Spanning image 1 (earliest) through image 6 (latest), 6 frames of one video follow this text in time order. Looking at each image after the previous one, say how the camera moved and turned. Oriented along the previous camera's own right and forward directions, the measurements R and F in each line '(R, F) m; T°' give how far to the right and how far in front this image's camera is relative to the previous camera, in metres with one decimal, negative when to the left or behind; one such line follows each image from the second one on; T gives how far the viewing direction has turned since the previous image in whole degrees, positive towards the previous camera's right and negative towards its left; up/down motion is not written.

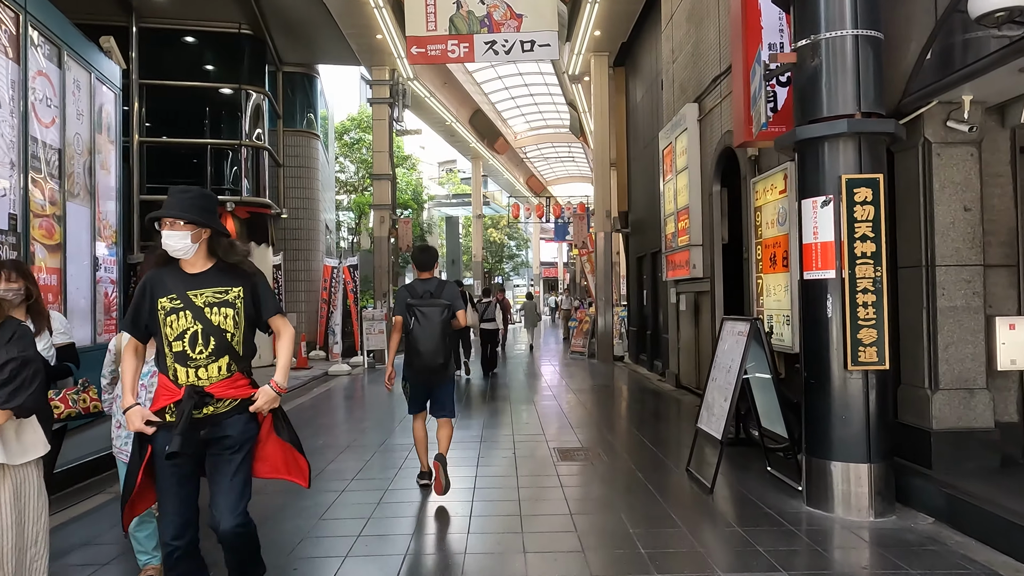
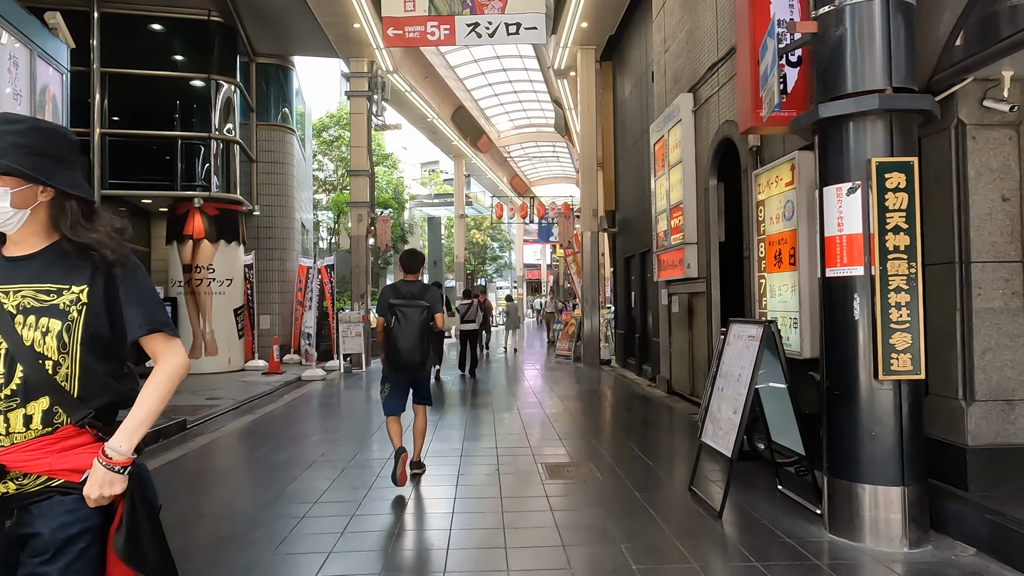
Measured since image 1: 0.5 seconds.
(0.0, +0.5) m; +1°
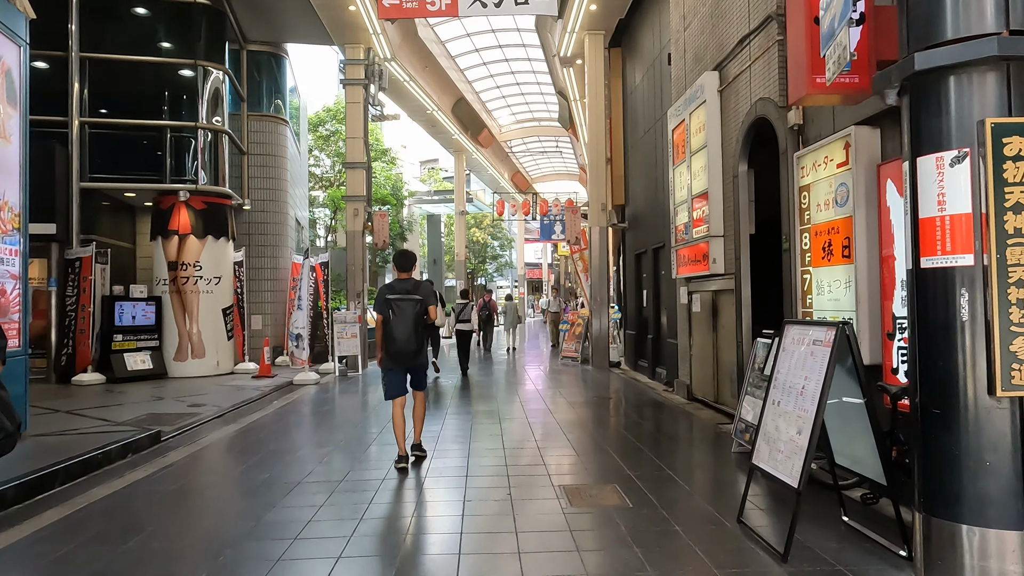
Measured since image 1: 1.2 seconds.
(-0.1, +0.7) m; 0°
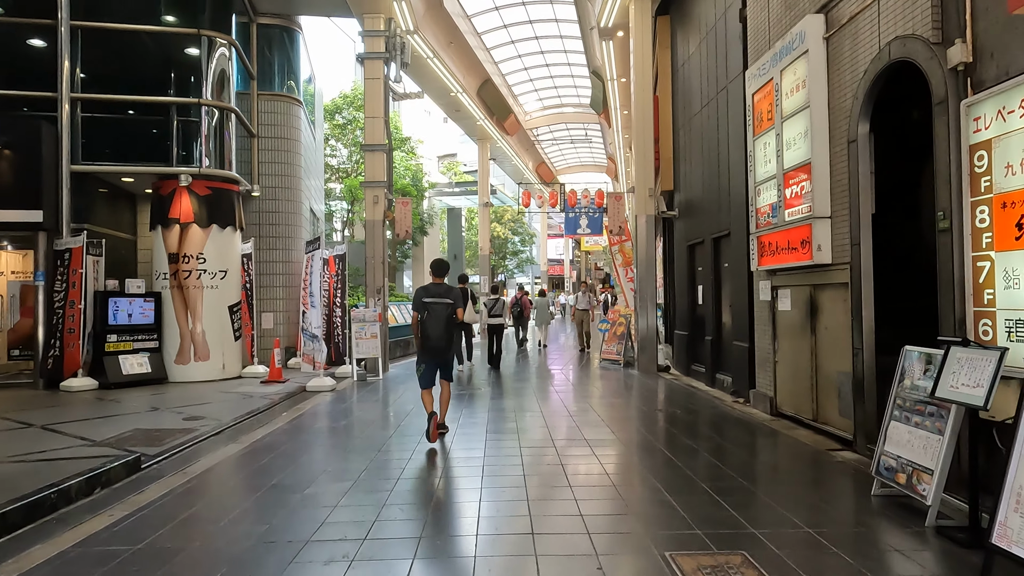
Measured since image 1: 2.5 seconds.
(-0.4, +1.3) m; -1°
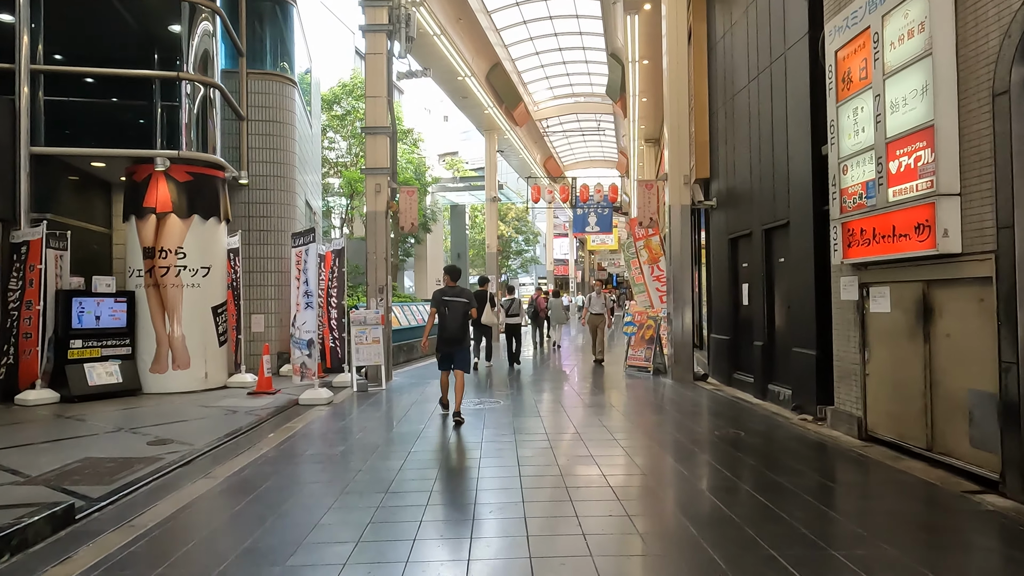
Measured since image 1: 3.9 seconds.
(-0.3, +1.2) m; 0°
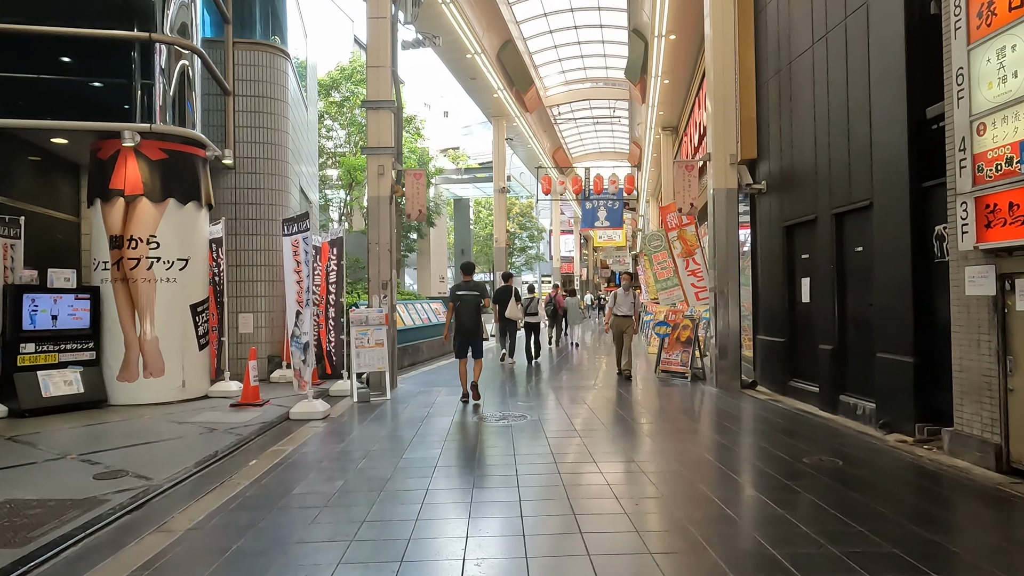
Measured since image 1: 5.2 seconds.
(-0.3, +1.2) m; 0°
